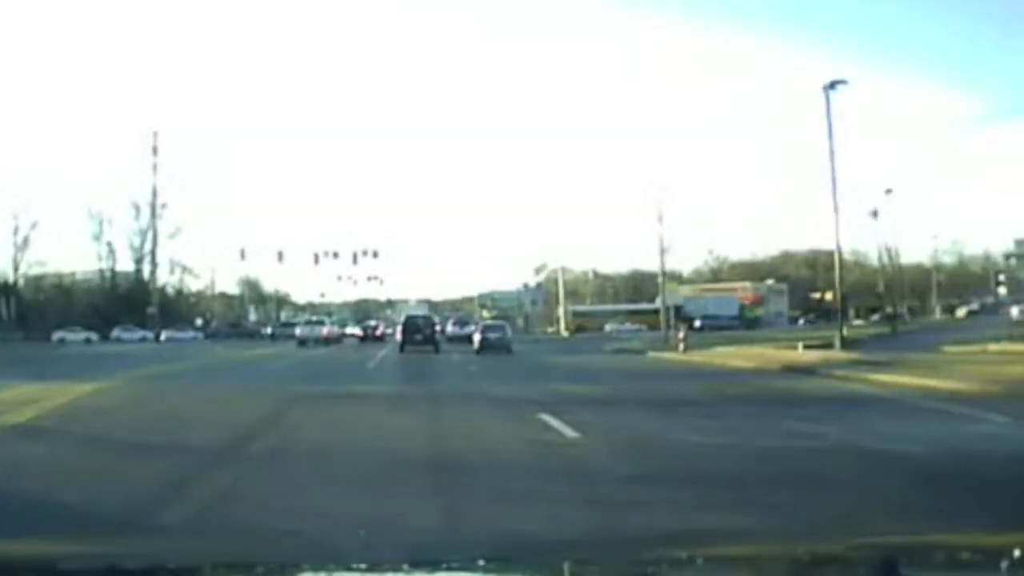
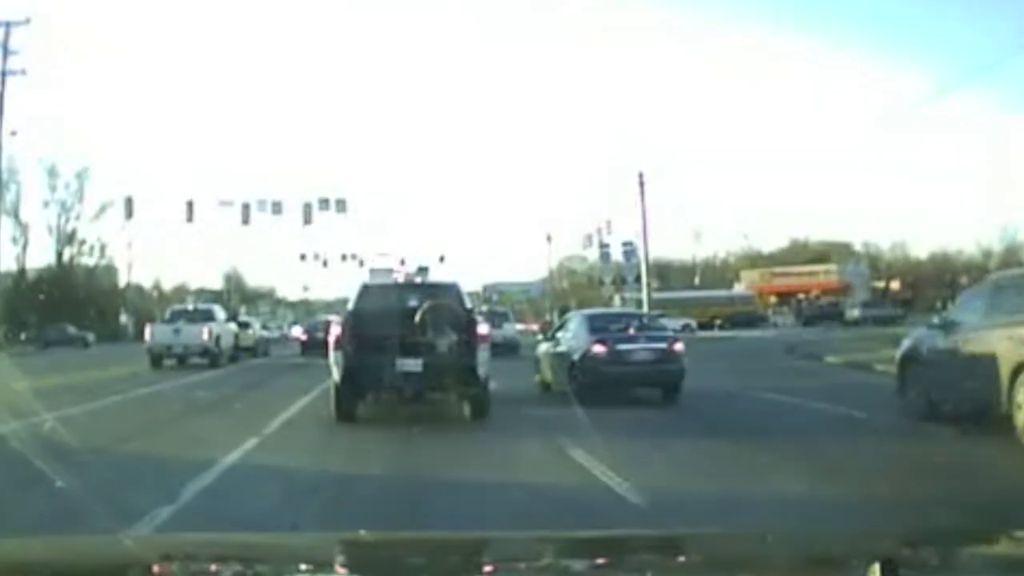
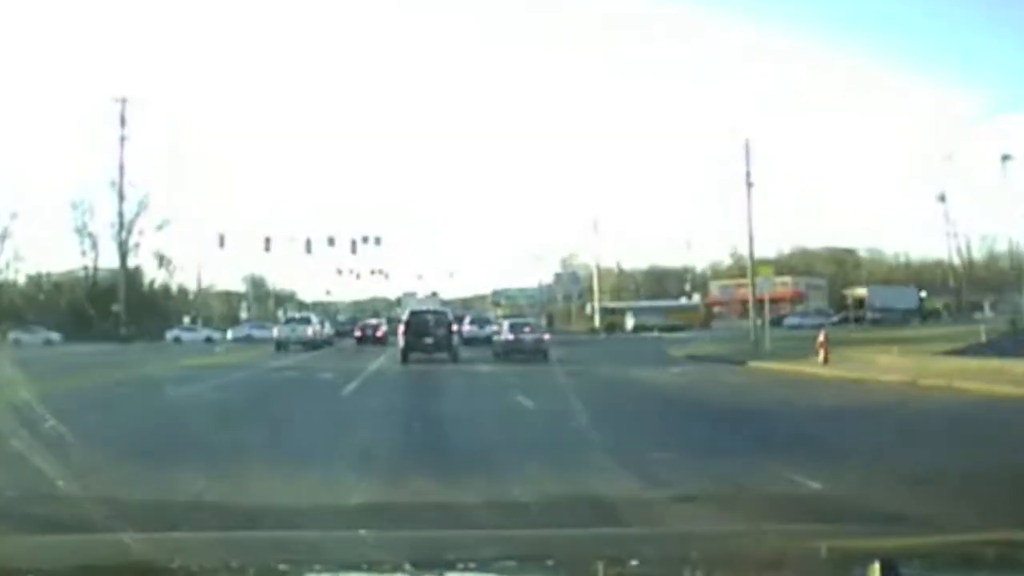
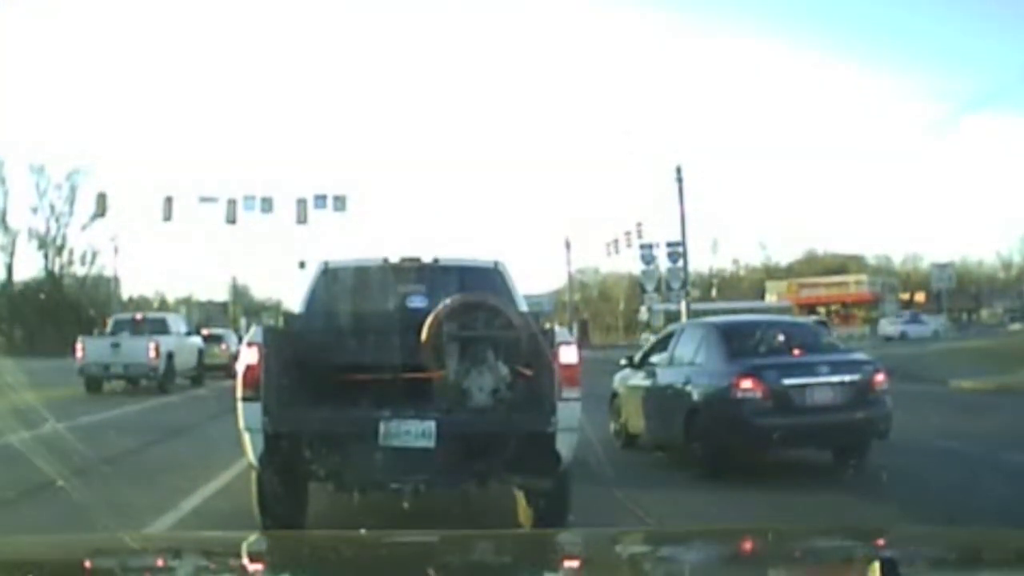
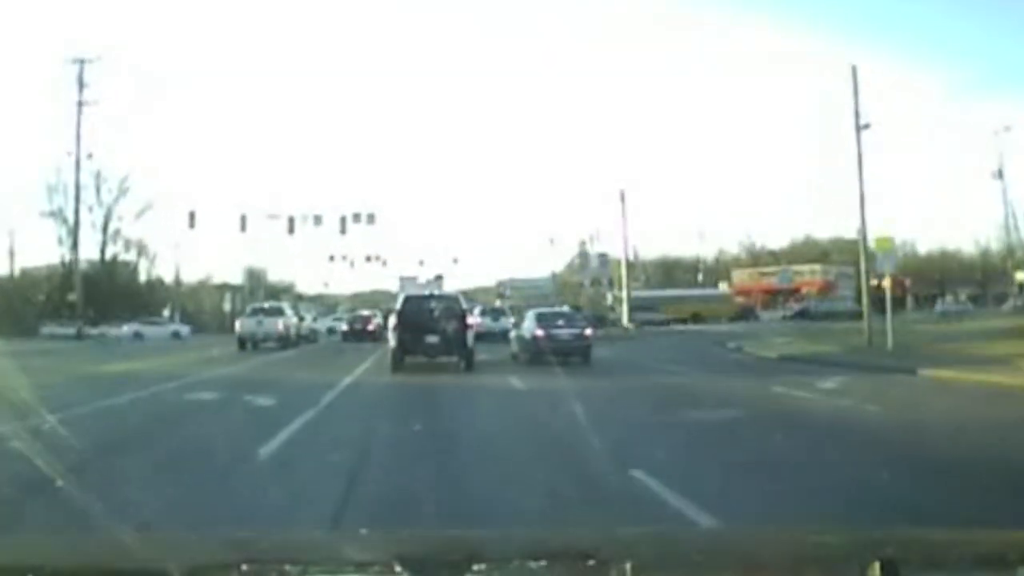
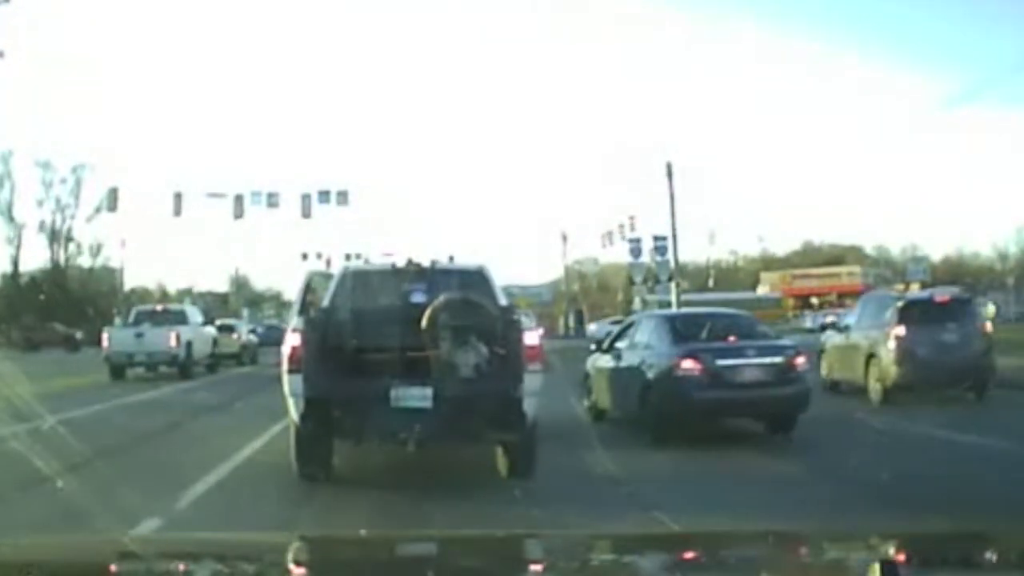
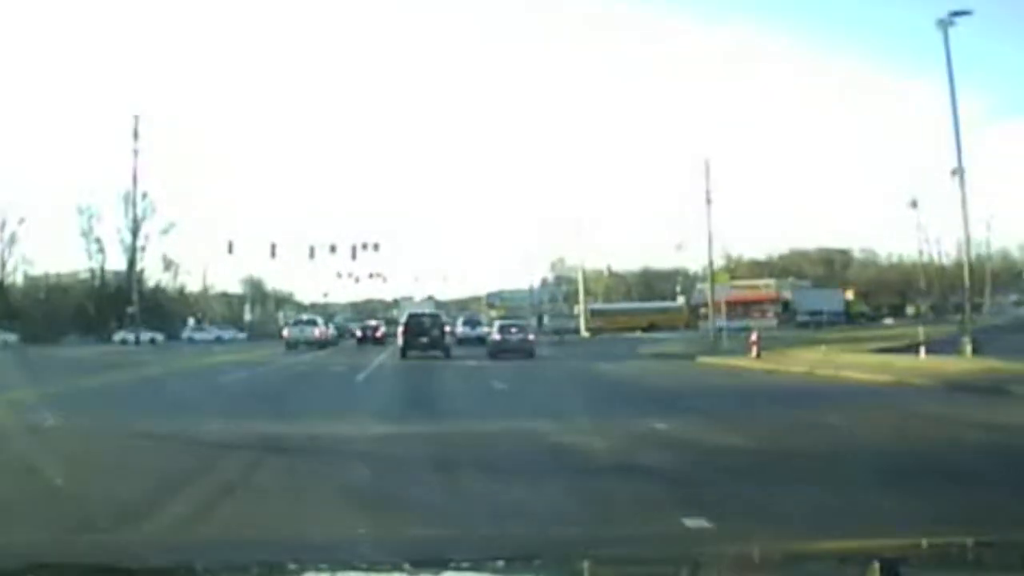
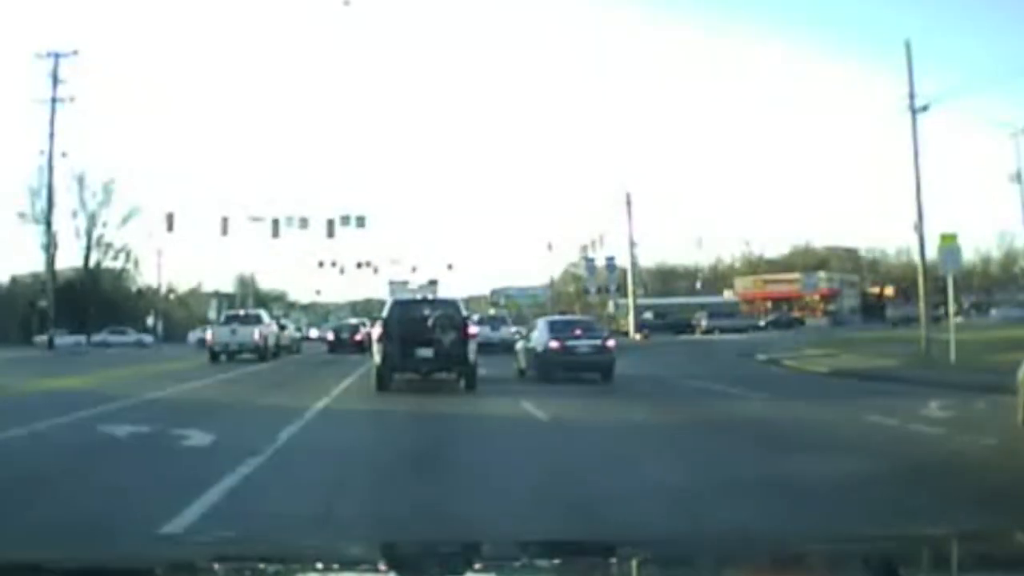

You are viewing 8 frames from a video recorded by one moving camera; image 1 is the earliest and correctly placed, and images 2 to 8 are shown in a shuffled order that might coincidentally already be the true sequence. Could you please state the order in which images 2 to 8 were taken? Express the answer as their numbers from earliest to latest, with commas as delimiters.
7, 3, 5, 8, 2, 6, 4
